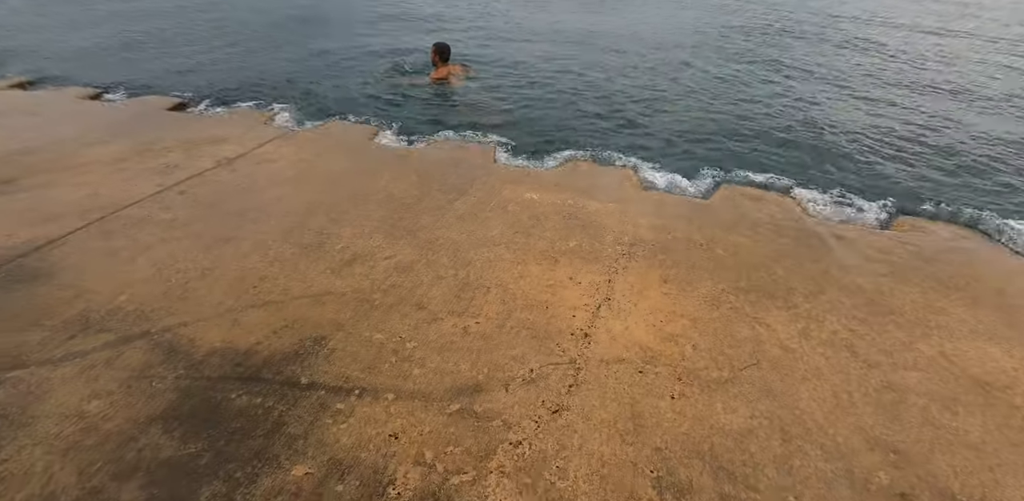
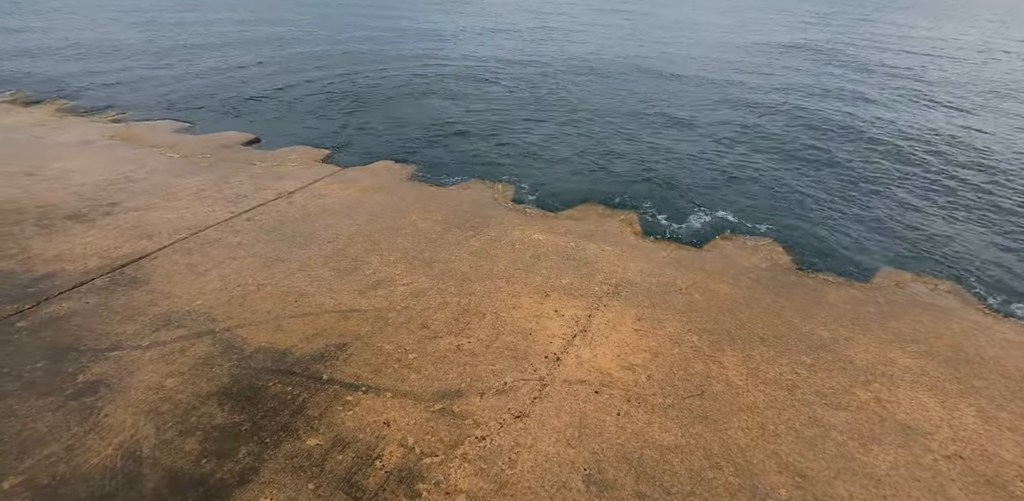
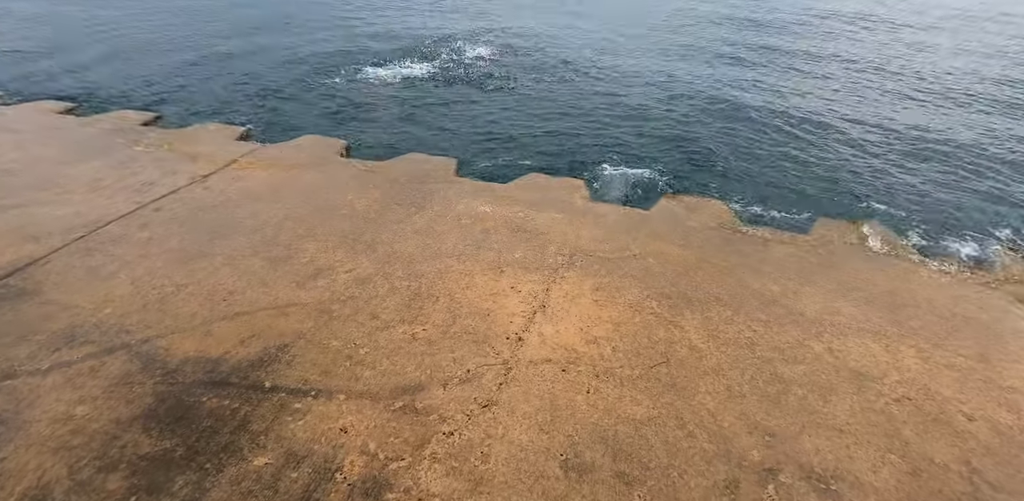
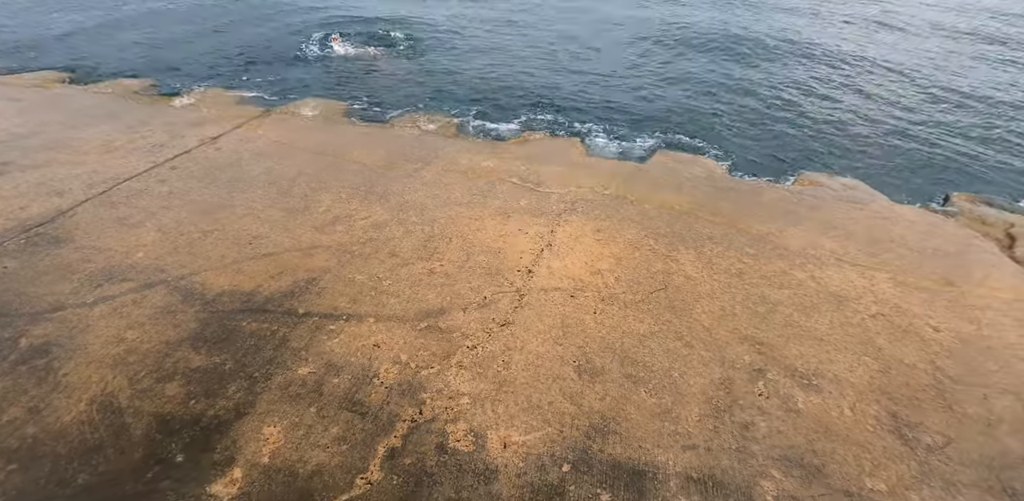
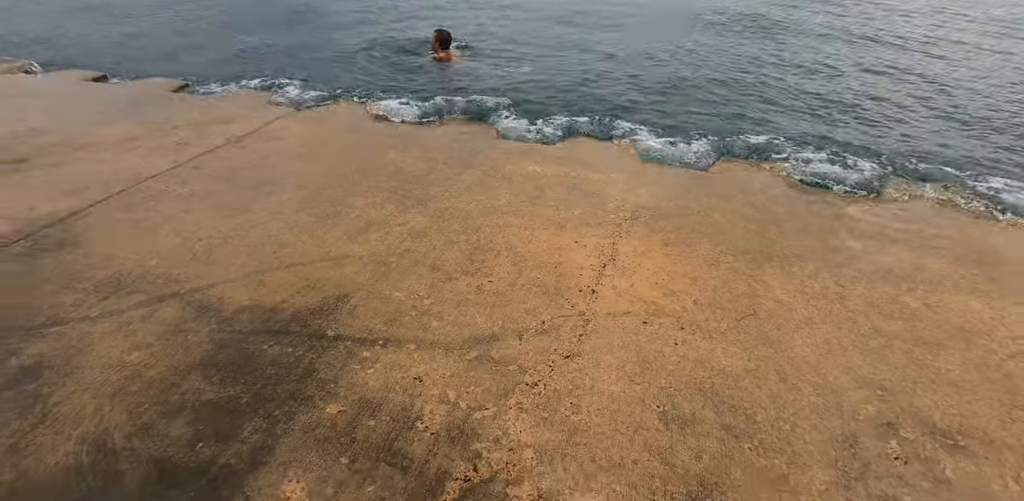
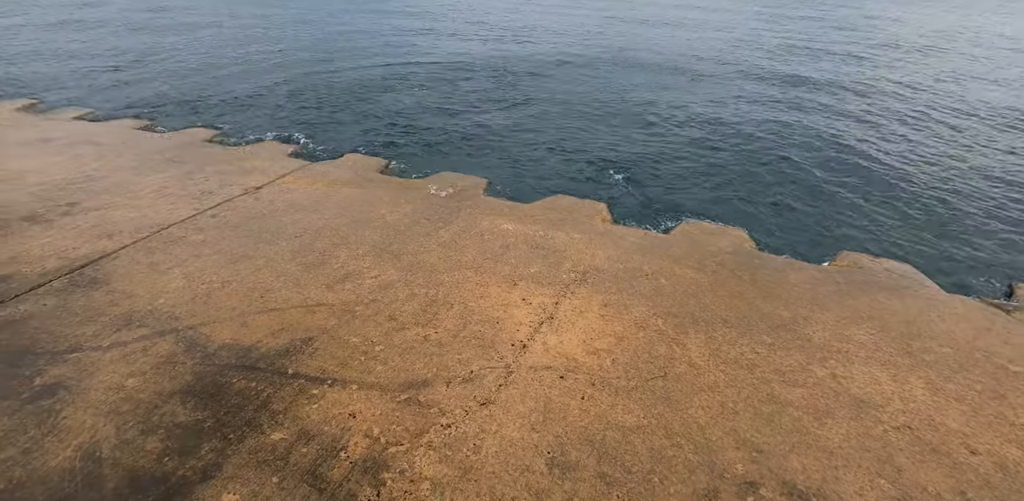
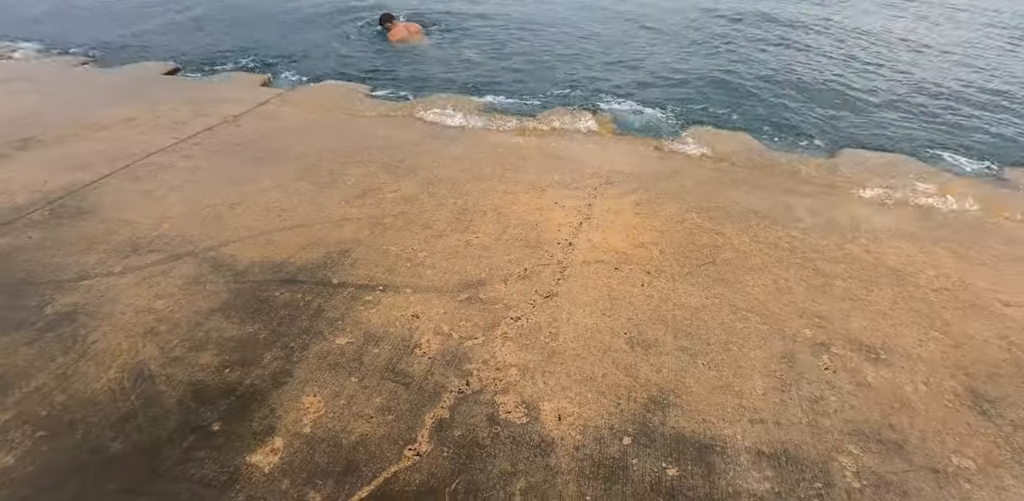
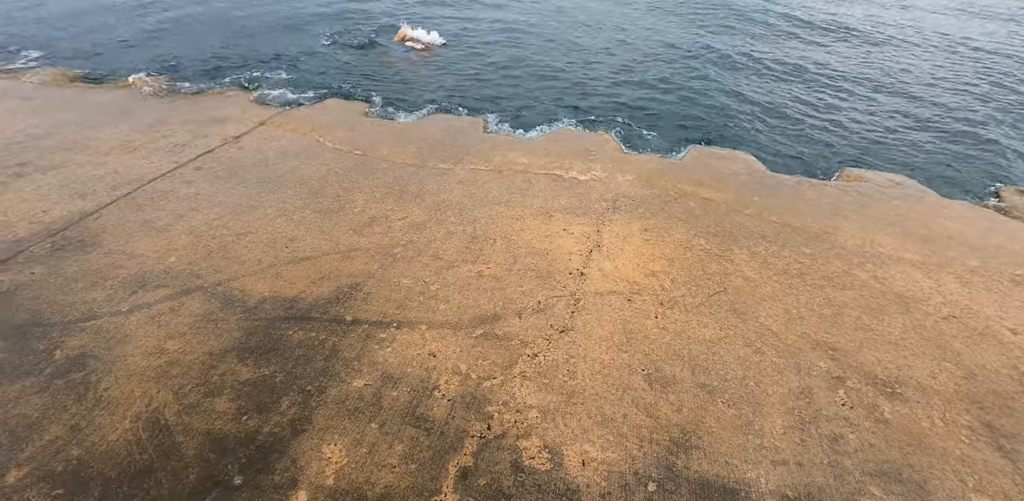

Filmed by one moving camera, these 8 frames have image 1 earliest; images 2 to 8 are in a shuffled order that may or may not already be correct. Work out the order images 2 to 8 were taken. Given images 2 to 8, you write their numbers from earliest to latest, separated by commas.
5, 7, 8, 4, 3, 6, 2
